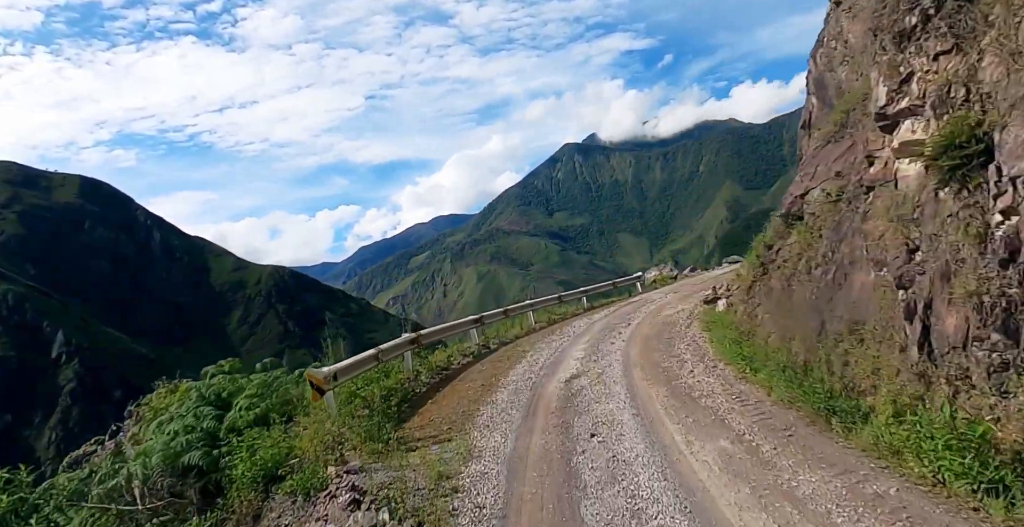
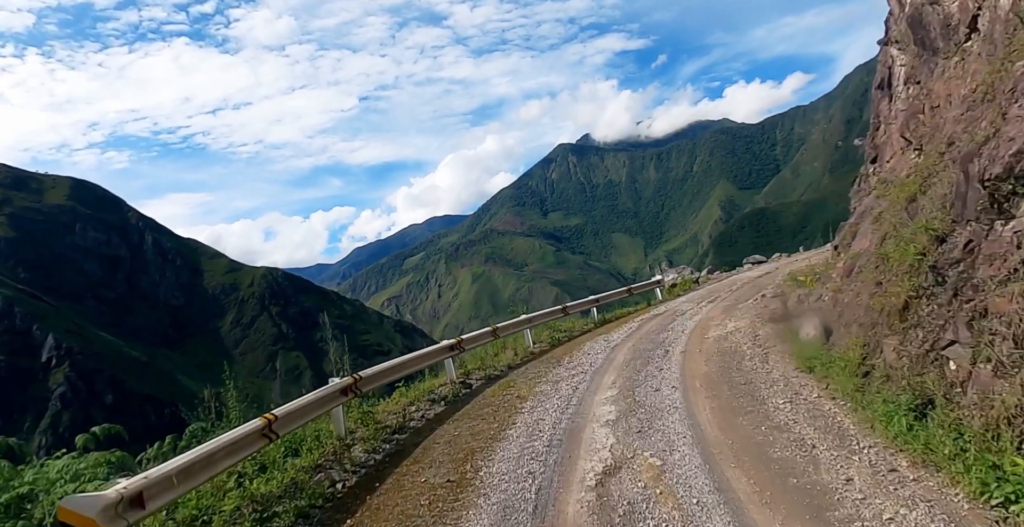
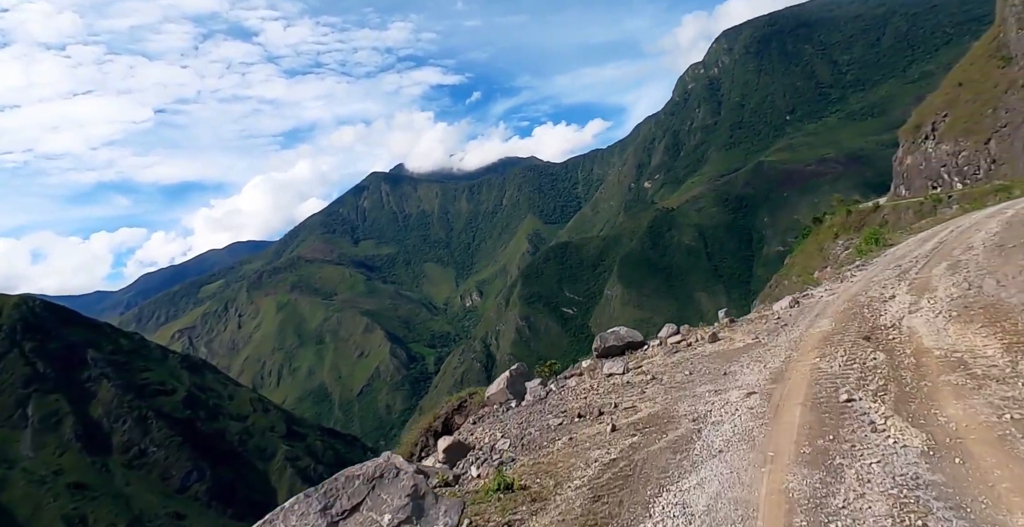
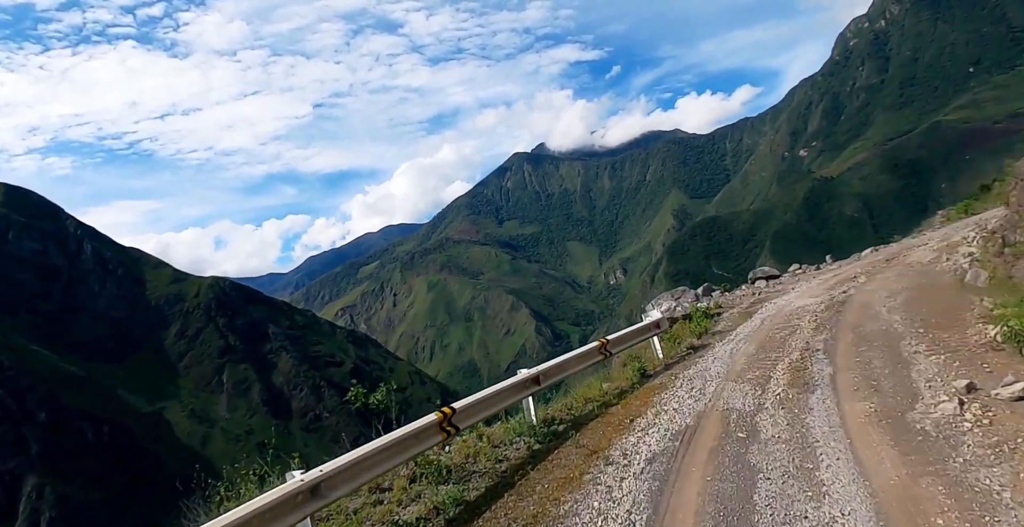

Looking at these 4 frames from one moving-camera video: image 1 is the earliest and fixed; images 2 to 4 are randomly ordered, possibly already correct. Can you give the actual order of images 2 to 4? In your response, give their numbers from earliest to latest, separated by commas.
2, 4, 3
